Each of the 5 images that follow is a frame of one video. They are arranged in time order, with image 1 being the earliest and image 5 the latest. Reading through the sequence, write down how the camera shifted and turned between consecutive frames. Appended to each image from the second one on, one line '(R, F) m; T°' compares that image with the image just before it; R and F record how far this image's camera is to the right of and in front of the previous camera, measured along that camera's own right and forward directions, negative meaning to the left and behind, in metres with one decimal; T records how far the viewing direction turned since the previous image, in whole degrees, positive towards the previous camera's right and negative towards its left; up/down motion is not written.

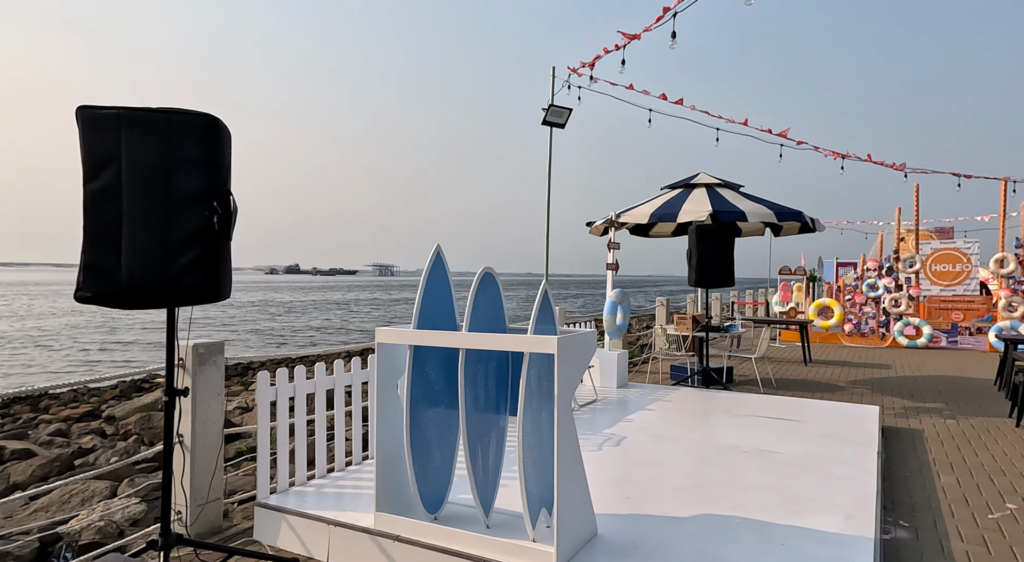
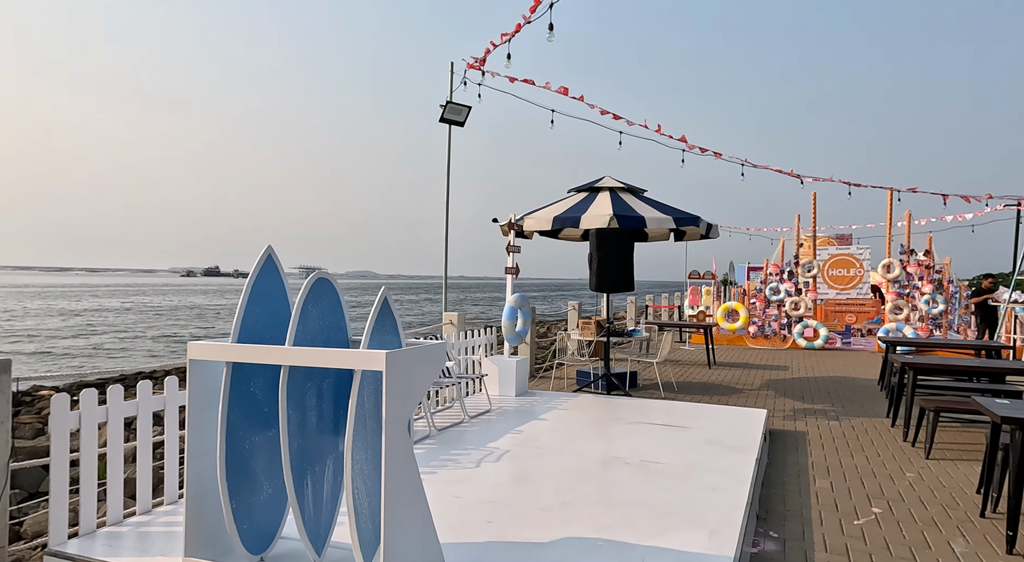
(+0.4, +0.2) m; +6°
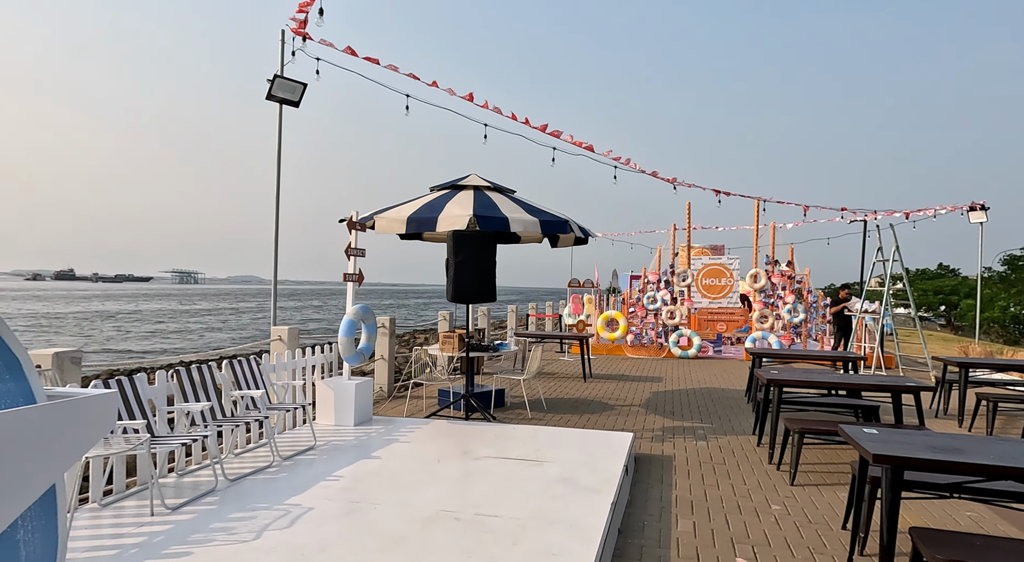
(+0.5, +0.9) m; +9°
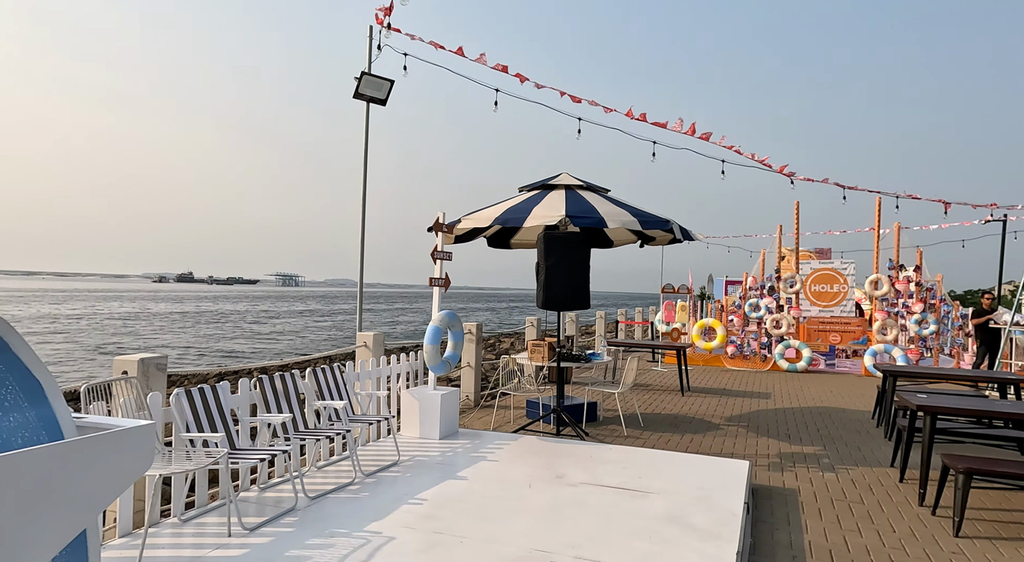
(-0.1, +0.6) m; -7°
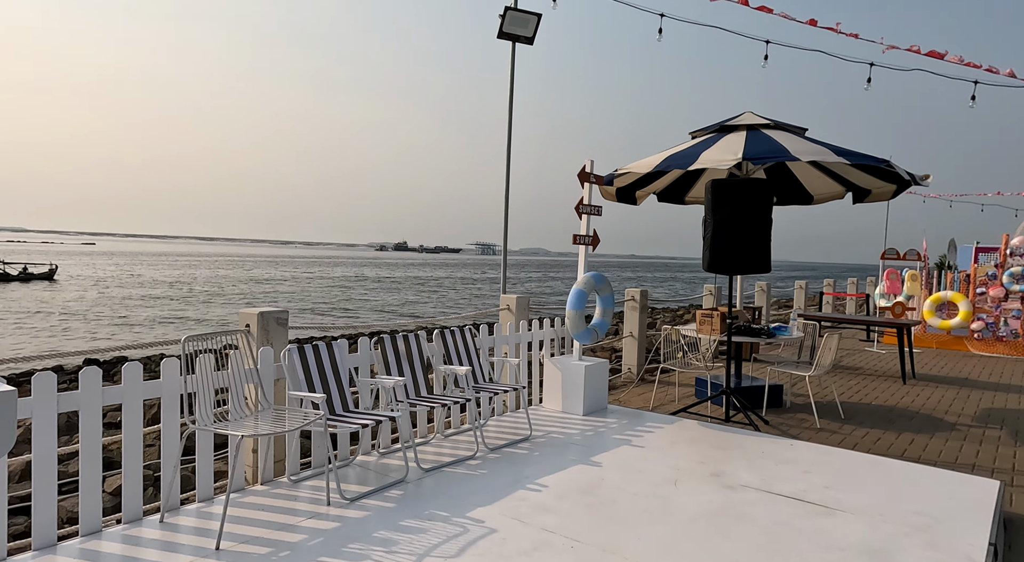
(+0.3, +0.9) m; -16°
